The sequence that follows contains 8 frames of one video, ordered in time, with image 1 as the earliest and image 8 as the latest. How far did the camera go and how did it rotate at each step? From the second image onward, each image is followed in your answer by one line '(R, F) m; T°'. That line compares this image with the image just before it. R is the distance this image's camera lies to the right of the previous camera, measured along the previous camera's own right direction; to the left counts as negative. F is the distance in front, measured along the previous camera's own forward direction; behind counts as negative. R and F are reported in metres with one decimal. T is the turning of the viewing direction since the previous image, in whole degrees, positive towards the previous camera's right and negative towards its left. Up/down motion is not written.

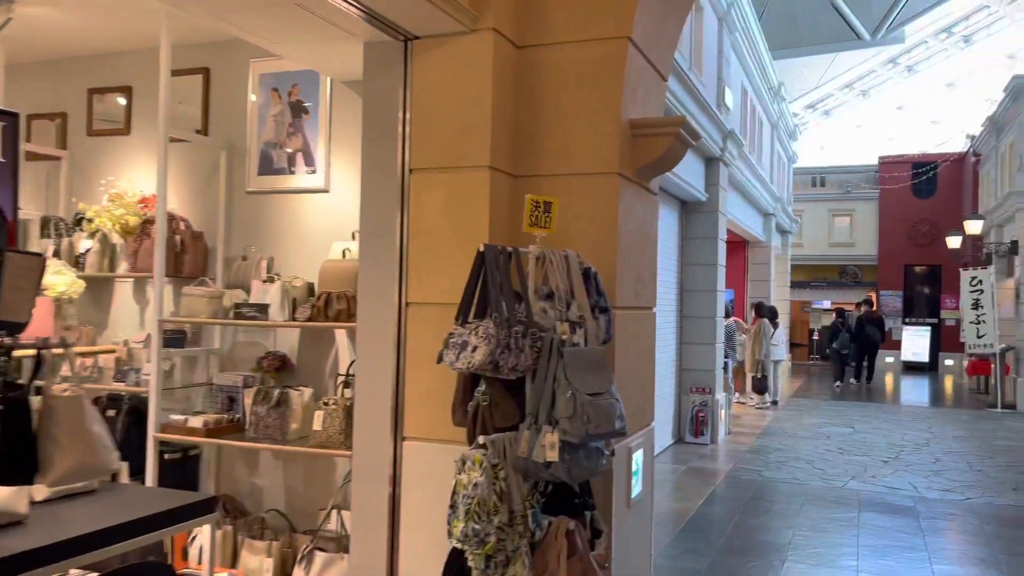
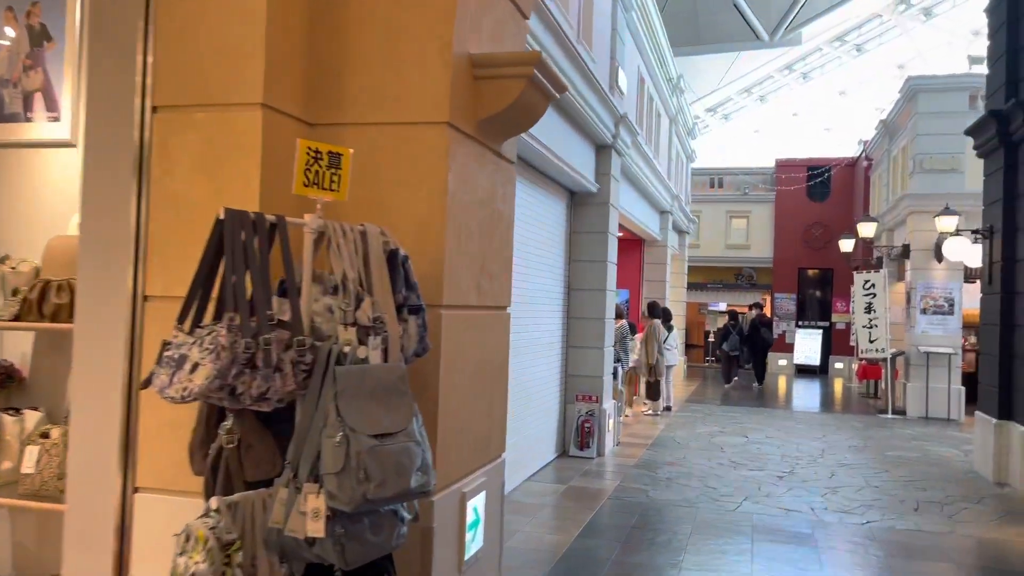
(+0.4, +0.9) m; +7°
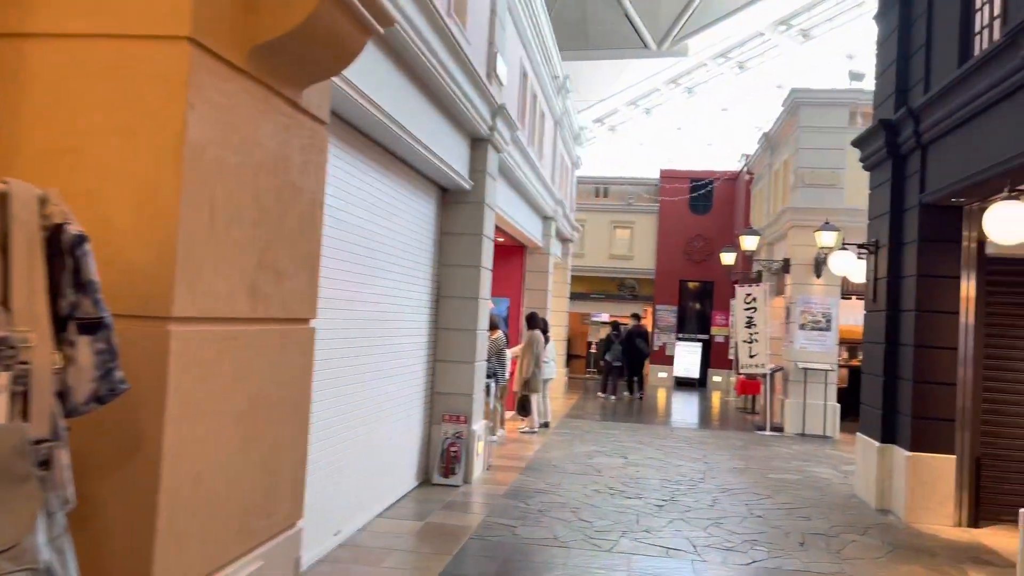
(+0.2, +0.8) m; +8°
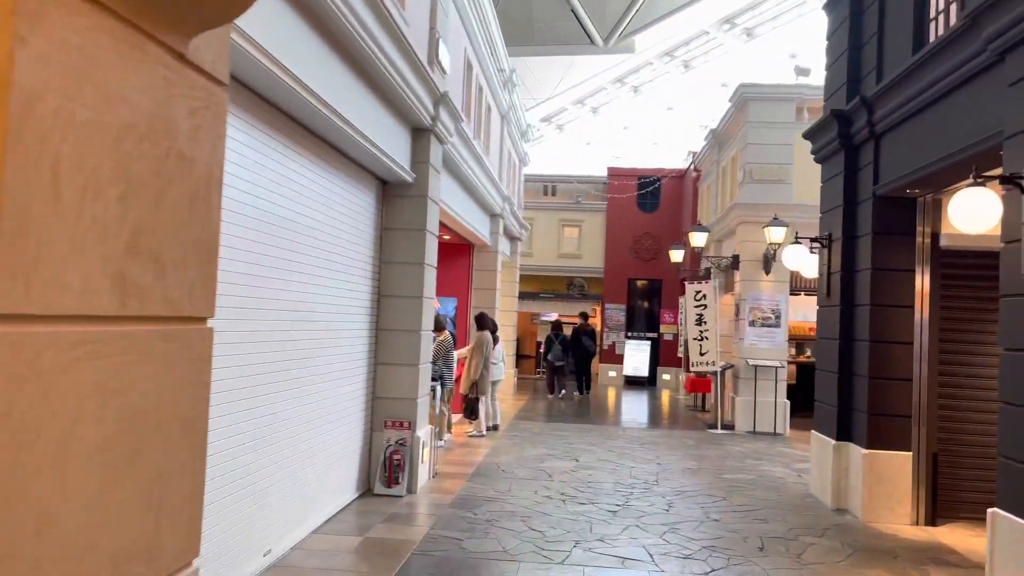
(0.0, +0.3) m; +4°
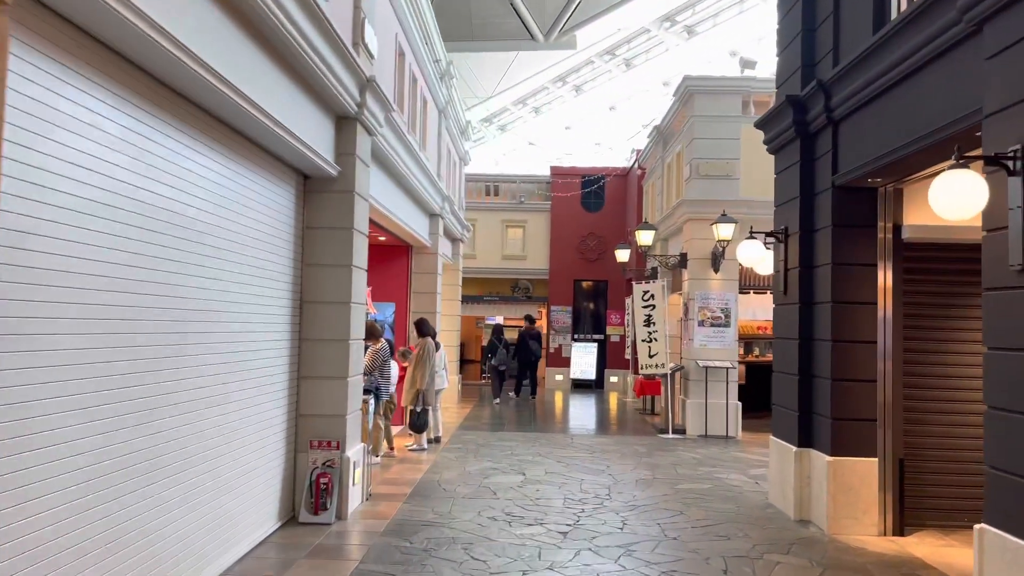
(+0.1, +0.6) m; +4°
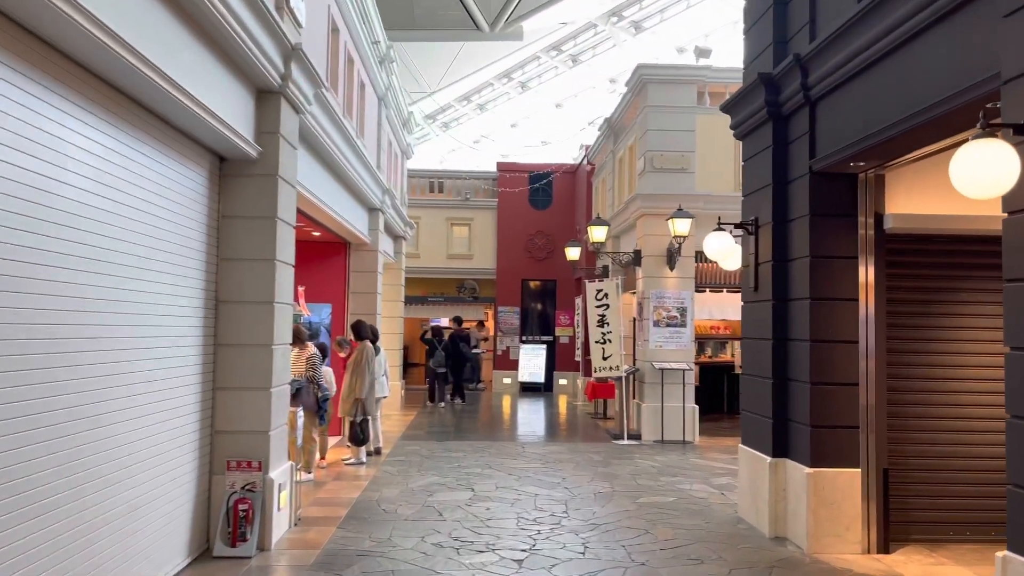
(0.0, +0.7) m; +4°
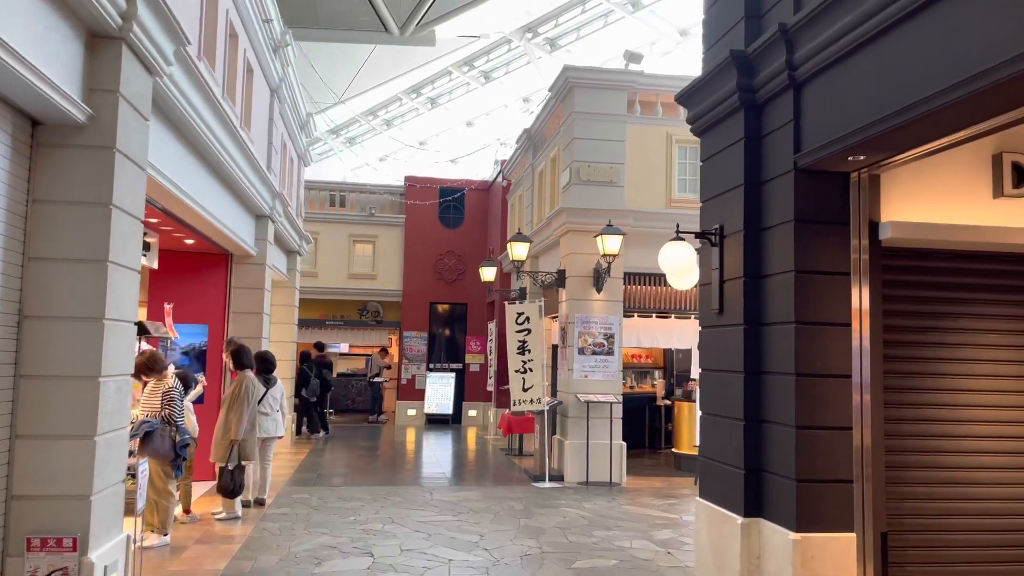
(-0.1, +1.2) m; +7°
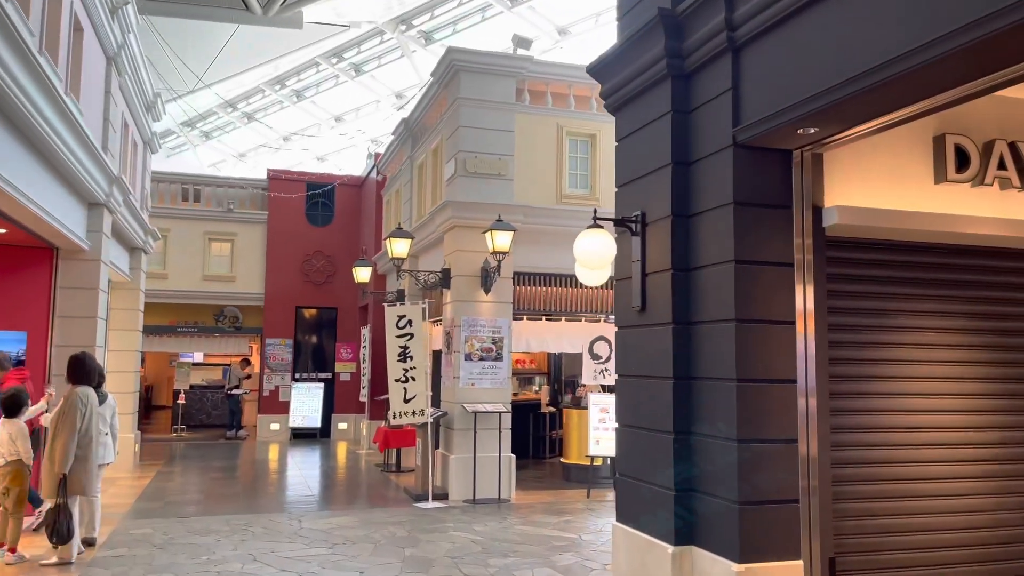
(-0.1, +0.8) m; +9°
